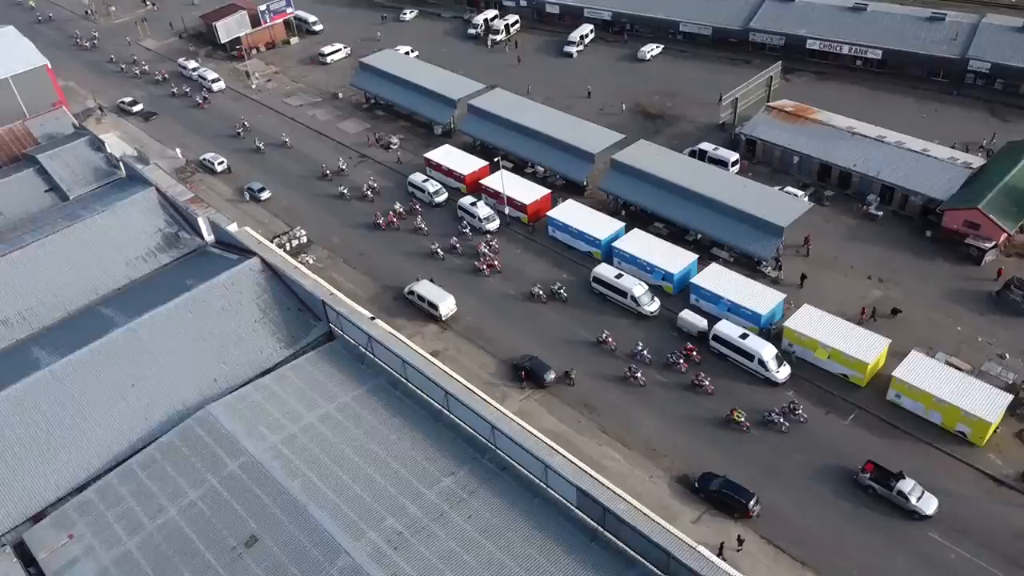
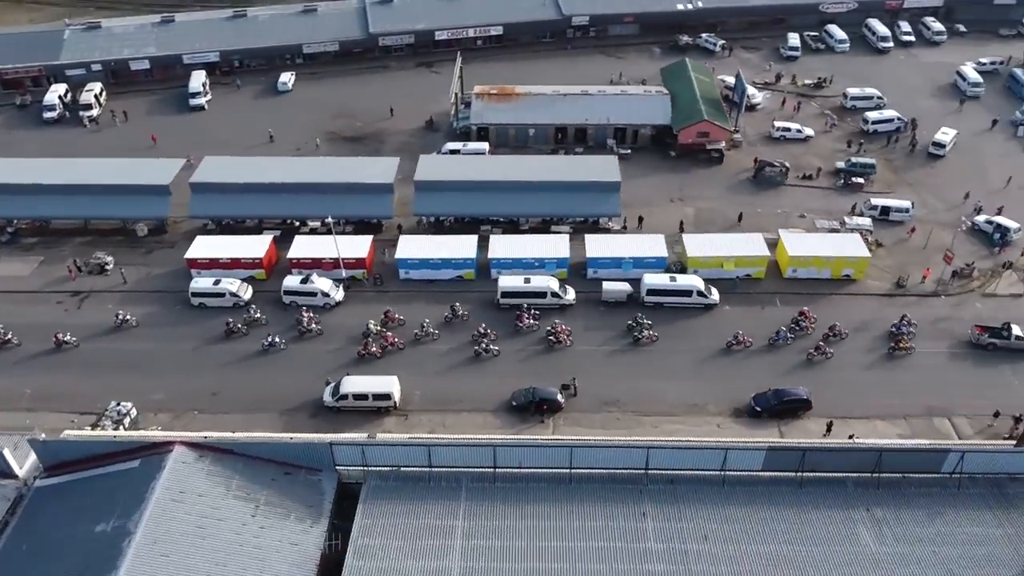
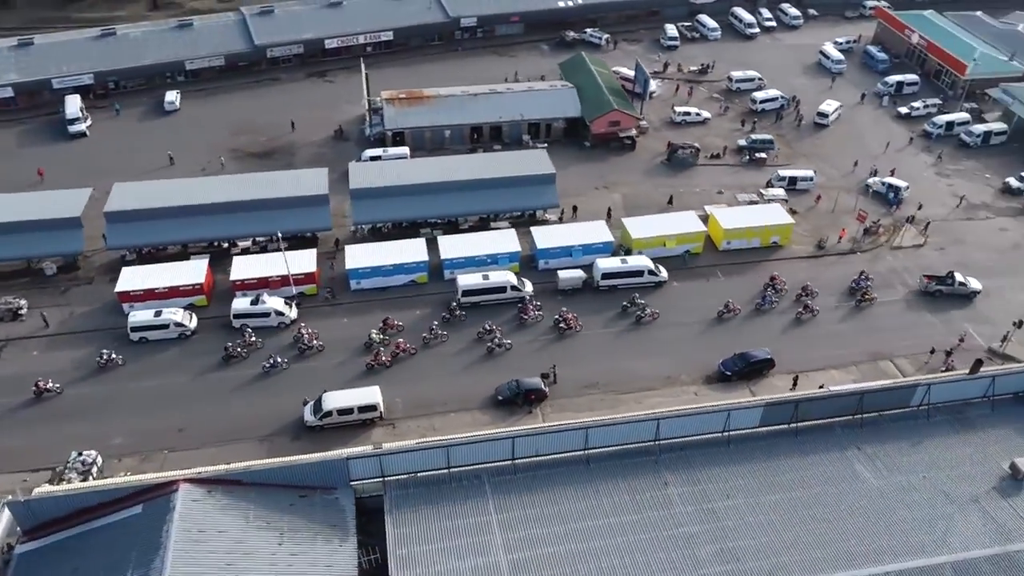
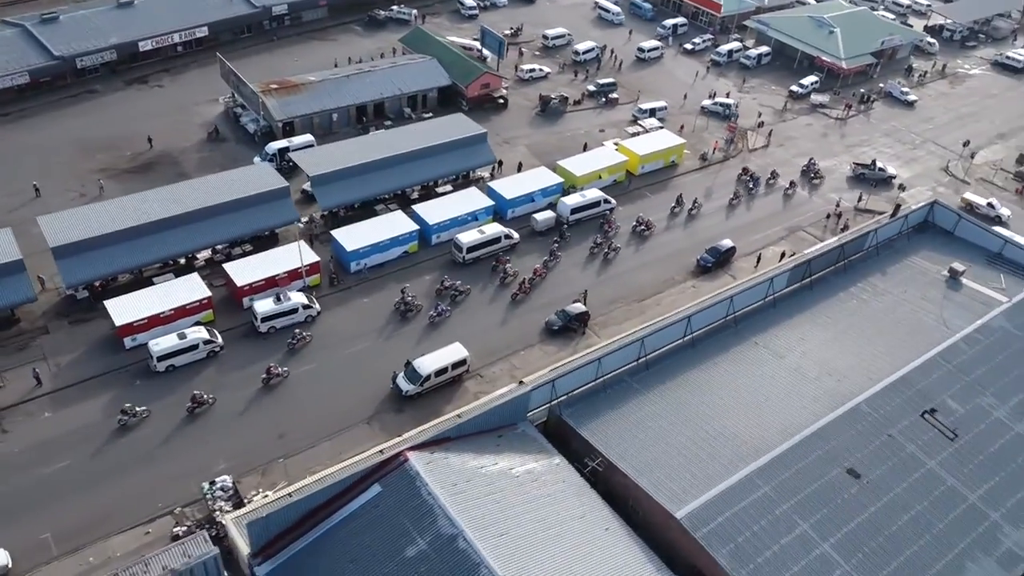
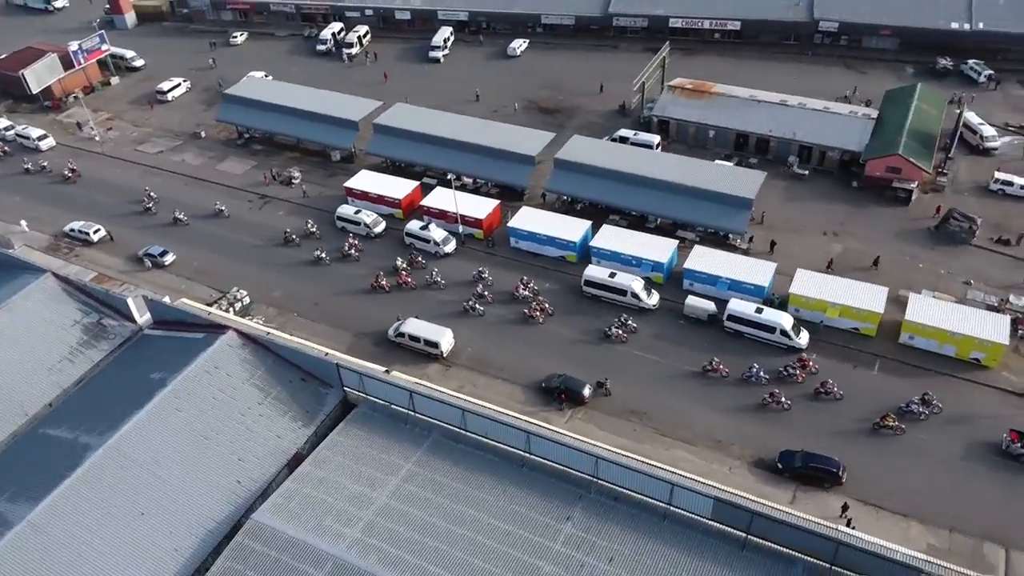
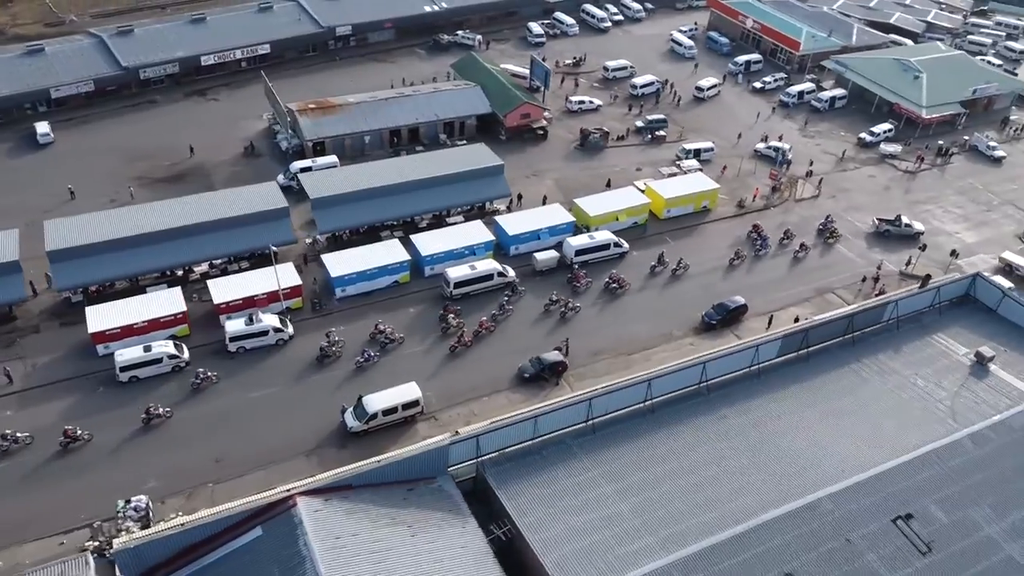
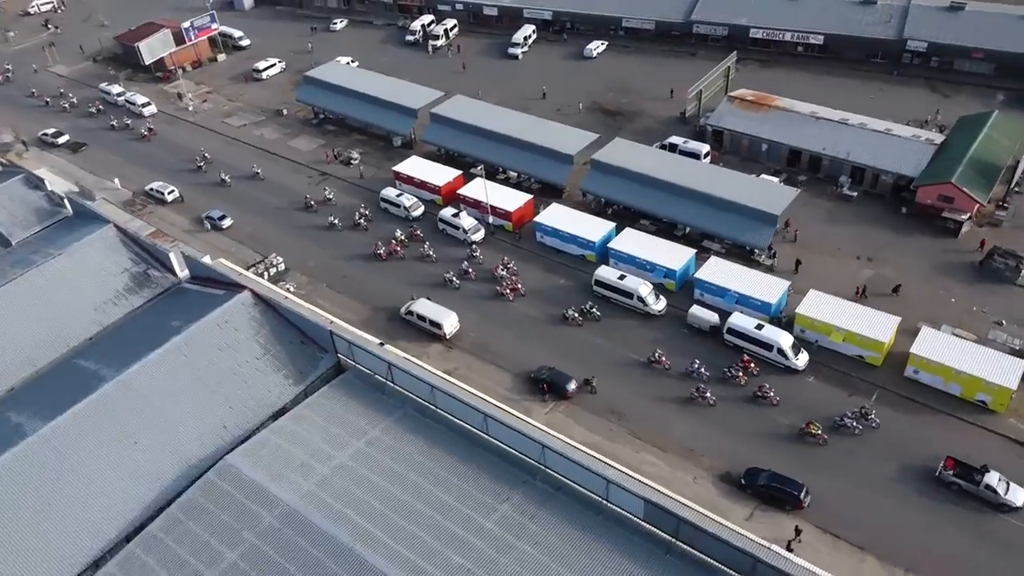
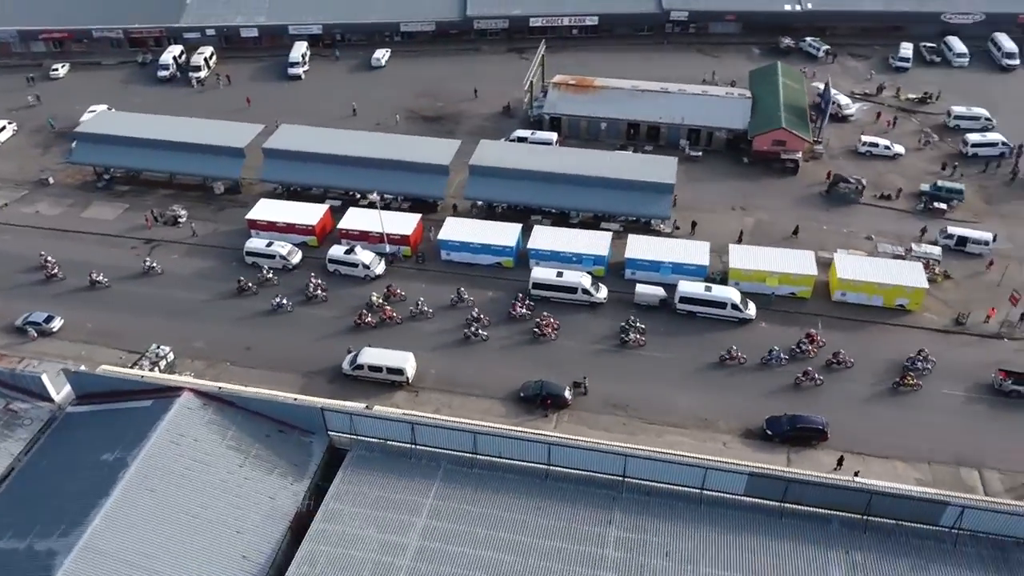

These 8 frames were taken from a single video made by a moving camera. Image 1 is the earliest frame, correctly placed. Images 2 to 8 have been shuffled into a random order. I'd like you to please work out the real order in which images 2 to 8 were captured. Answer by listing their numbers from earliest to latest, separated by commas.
7, 5, 8, 2, 3, 6, 4
